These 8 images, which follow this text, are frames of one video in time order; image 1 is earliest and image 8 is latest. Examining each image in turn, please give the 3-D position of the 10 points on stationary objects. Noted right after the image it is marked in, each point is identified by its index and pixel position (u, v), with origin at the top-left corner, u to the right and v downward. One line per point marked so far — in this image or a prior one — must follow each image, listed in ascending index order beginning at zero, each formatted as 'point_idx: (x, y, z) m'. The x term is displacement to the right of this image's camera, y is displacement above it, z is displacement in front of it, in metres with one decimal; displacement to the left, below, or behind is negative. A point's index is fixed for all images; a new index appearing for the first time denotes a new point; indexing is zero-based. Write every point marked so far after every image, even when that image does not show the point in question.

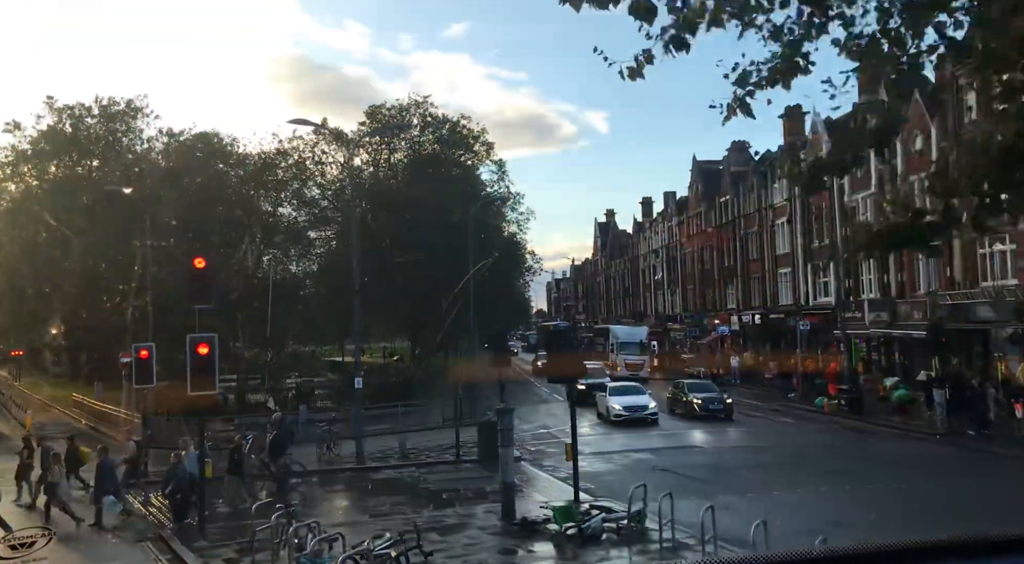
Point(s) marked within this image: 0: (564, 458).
0: (+0.9, -3.0, +17.0) m
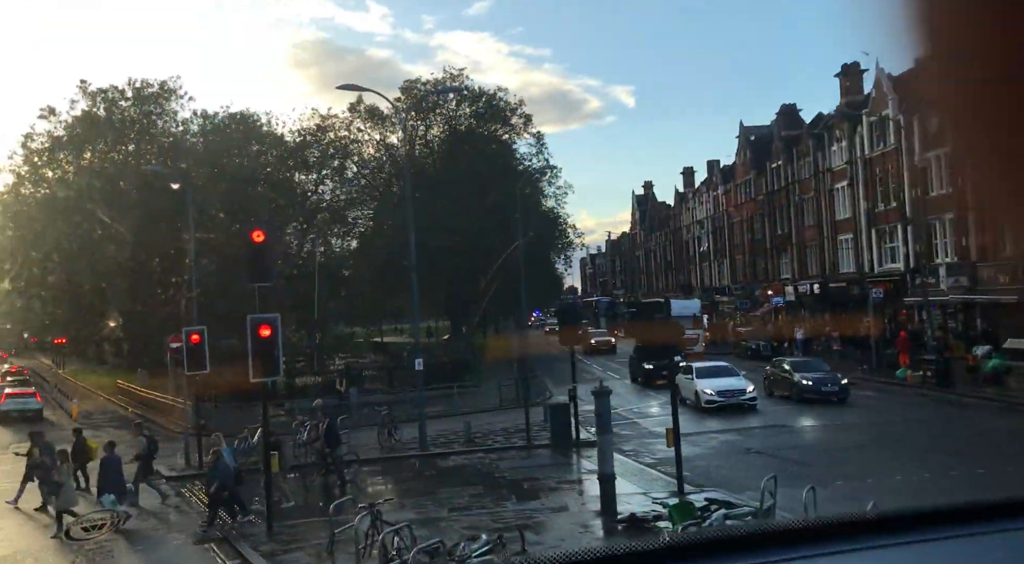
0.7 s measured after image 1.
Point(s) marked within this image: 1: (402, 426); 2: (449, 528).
0: (+2.1, -2.5, +15.9) m
1: (-2.0, -2.7, +18.9) m
2: (-0.6, -2.4, +9.8) m
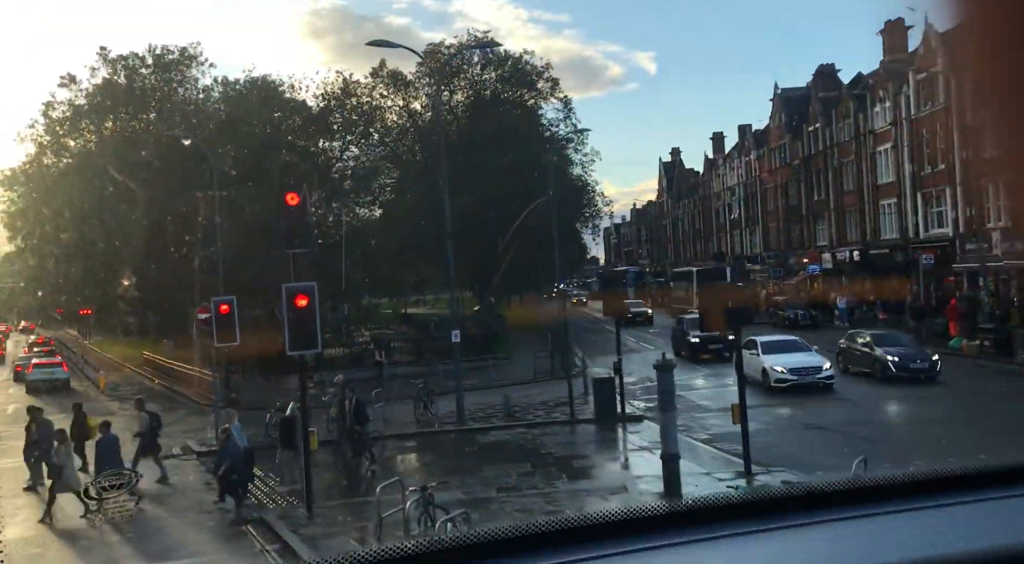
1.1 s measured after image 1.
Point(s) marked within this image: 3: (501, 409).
0: (+2.7, -2.0, +15.1) m
1: (-1.3, -2.1, +18.2) m
2: (-0.1, -2.1, +9.1) m
3: (-0.1, -2.2, +16.5) m
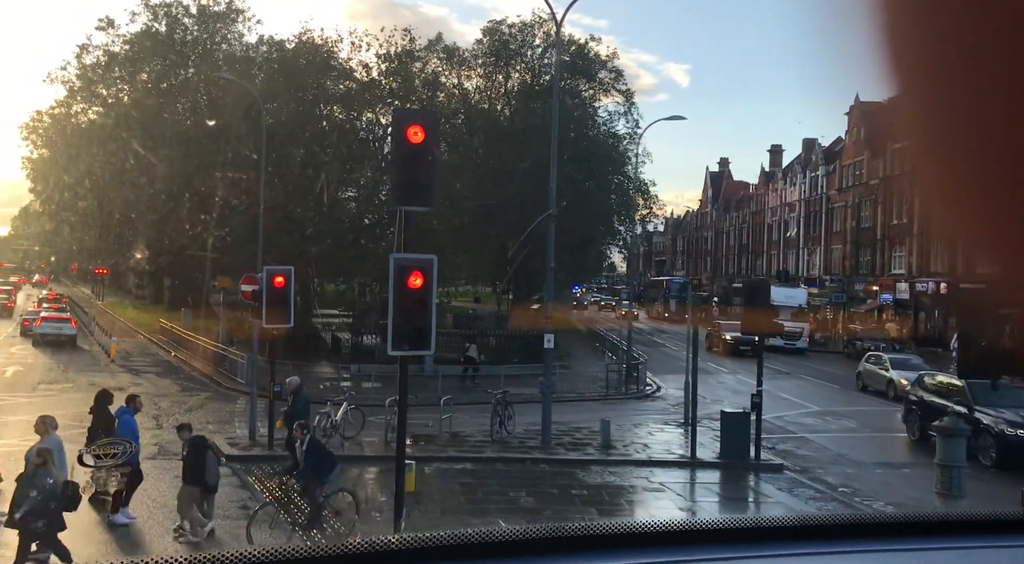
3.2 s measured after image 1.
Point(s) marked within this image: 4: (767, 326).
0: (+4.0, -2.3, +12.2) m
1: (0.0, -2.0, +15.3) m
2: (+1.1, -2.1, +6.2) m
3: (+1.2, -2.1, +13.6) m
4: (+3.1, -0.5, +12.0) m
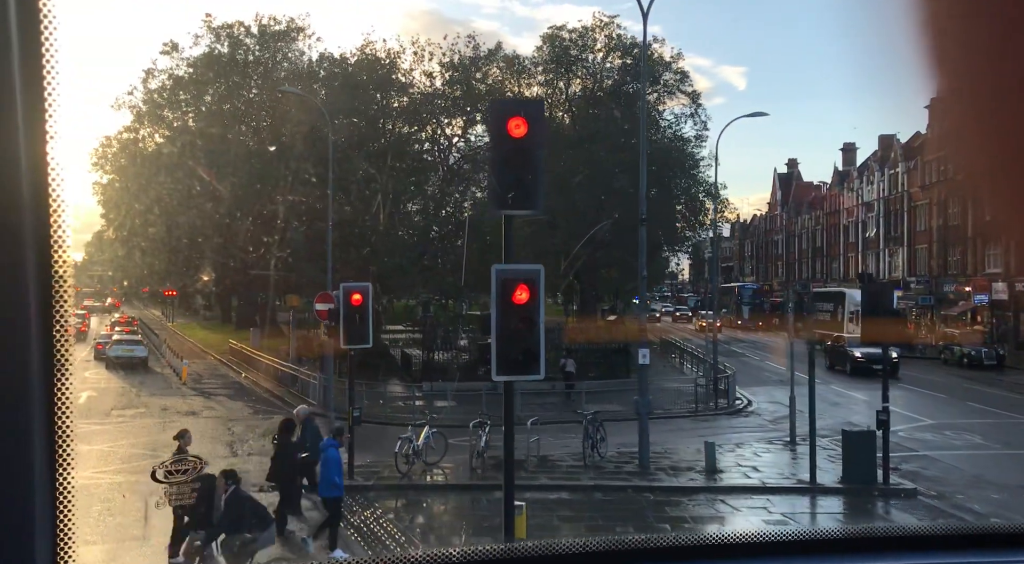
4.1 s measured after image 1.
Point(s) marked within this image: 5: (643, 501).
0: (+5.1, -2.3, +10.9) m
1: (+1.3, -2.2, +14.3) m
2: (+1.8, -2.1, +5.1) m
3: (+2.4, -2.2, +12.5) m
4: (+4.1, -0.6, +10.9) m
5: (+1.4, -2.3, +10.6) m
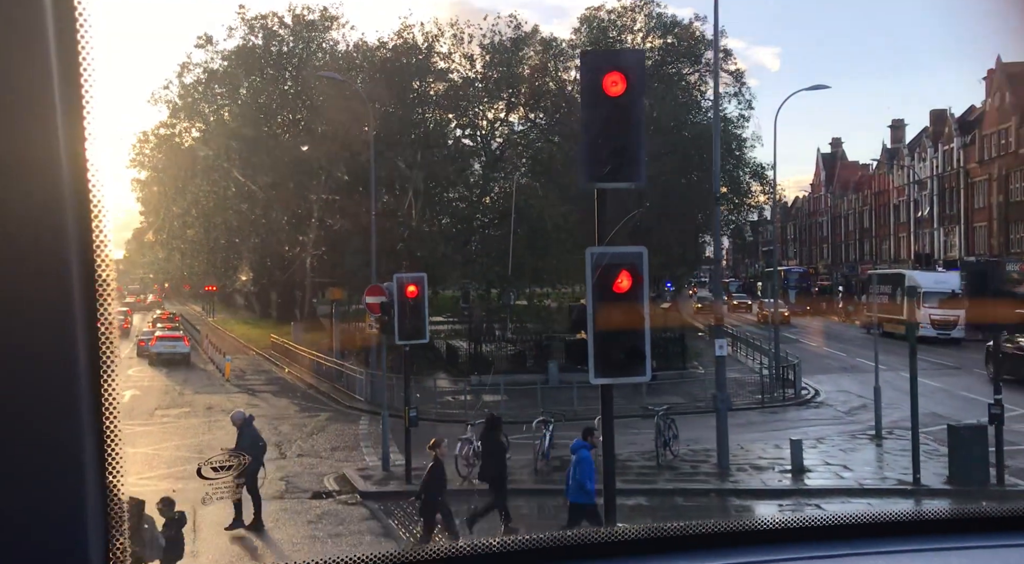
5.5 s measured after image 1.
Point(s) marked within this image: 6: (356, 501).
0: (+5.8, -2.0, +9.9) m
1: (+2.1, -2.0, +13.4) m
2: (+2.3, -2.0, +4.2) m
3: (+3.1, -2.0, +11.5) m
4: (+4.8, -0.4, +9.8) m
5: (+2.1, -2.2, +9.7) m
6: (-1.6, -2.2, +10.2) m
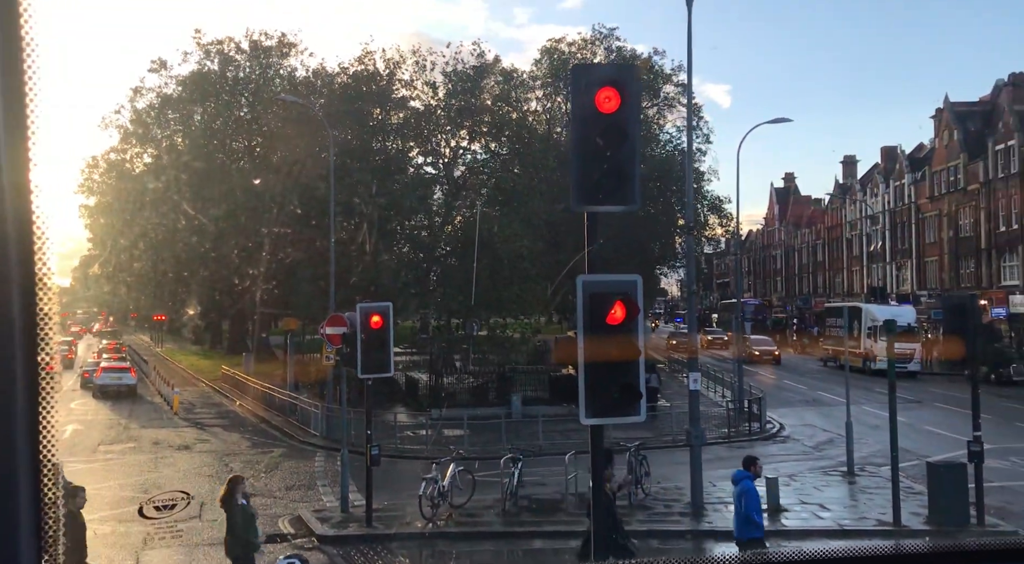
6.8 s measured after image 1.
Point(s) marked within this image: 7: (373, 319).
0: (+5.5, -2.4, +9.6) m
1: (+1.6, -2.4, +13.0) m
2: (+2.3, -2.1, +3.8) m
3: (+2.7, -2.4, +11.2) m
4: (+4.5, -0.7, +9.6) m
5: (+1.8, -2.5, +9.3) m
6: (-1.9, -2.5, +9.6) m
7: (-1.6, -0.4, +10.9) m
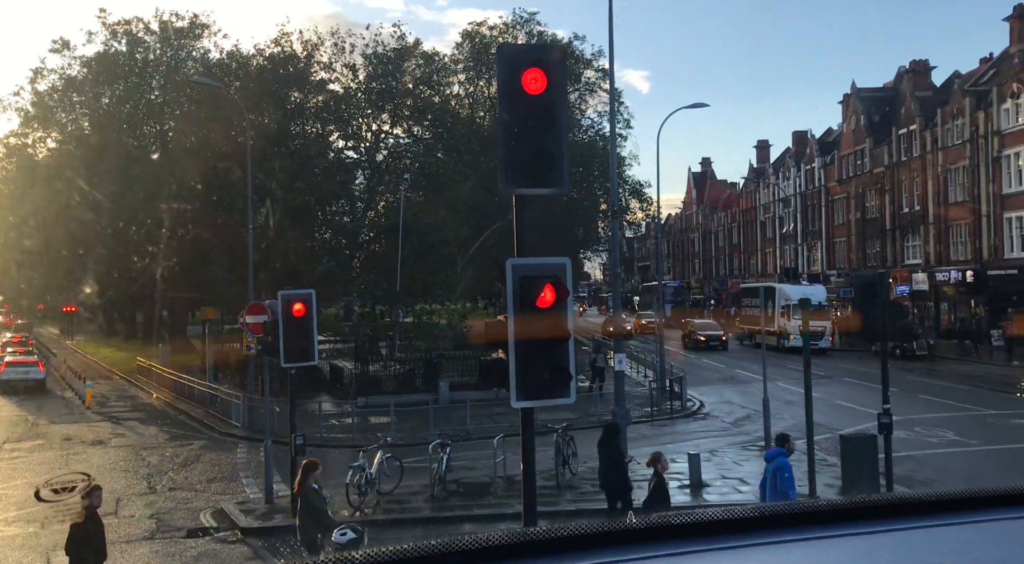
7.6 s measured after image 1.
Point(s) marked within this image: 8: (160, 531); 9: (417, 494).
0: (+4.8, -2.1, +10.0) m
1: (+0.7, -2.2, +13.1) m
2: (+2.0, -2.0, +4.0) m
3: (+1.9, -2.2, +11.4) m
4: (+3.8, -0.5, +9.9) m
5: (+1.1, -2.3, +9.4) m
6: (-2.6, -2.4, +9.4) m
7: (-2.4, -0.3, +10.7) m
8: (-3.3, -2.3, +9.4) m
9: (-1.1, -2.4, +11.3) m
